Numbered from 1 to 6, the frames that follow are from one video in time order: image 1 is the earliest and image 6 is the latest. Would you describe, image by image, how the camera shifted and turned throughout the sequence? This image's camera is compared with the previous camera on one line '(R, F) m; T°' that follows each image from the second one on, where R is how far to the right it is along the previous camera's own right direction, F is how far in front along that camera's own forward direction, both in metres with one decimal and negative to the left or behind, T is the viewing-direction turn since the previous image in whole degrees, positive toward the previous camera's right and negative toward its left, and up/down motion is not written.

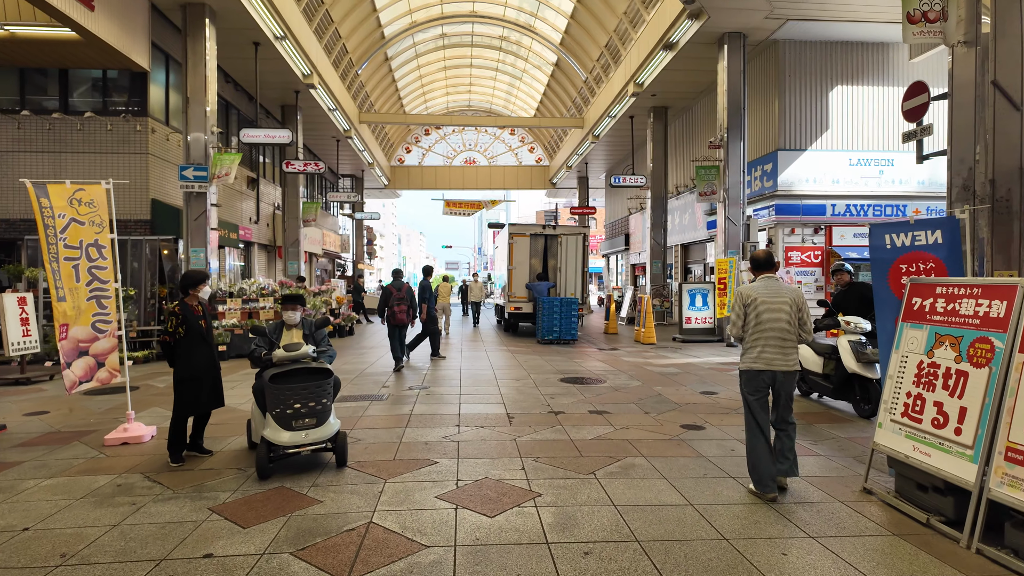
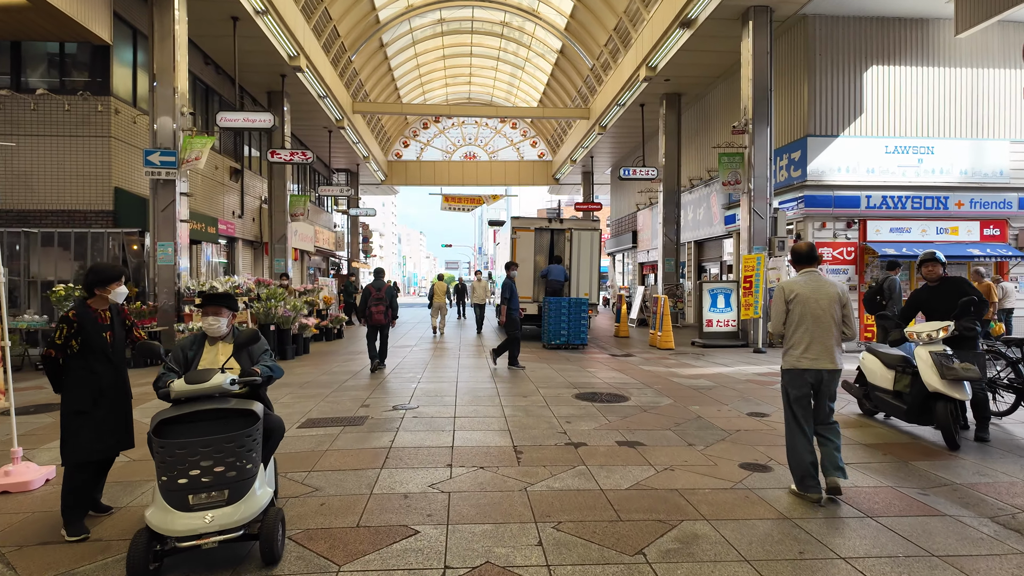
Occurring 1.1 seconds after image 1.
(-0.1, +1.3) m; 0°
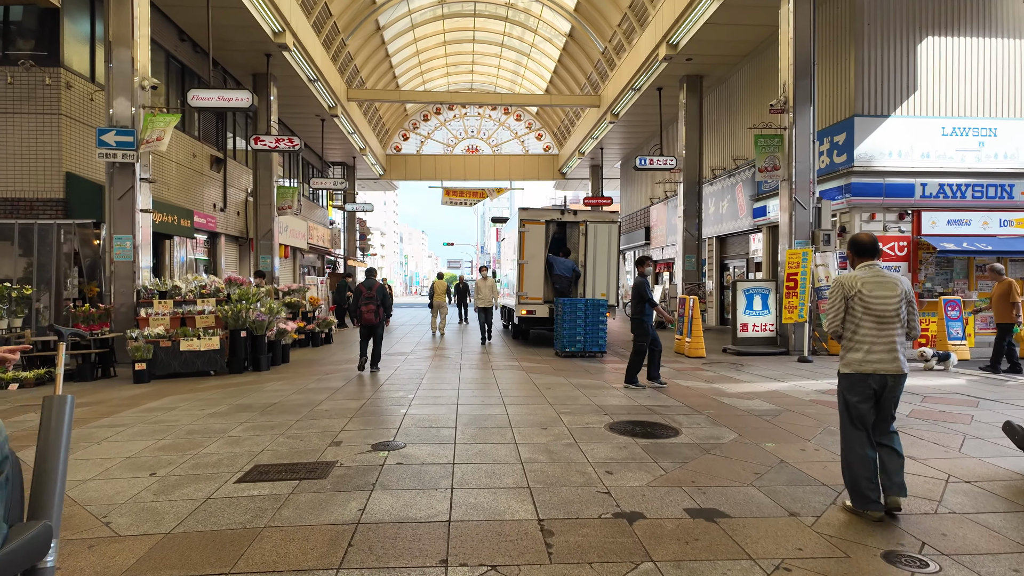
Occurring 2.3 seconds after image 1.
(-0.1, +1.5) m; 0°
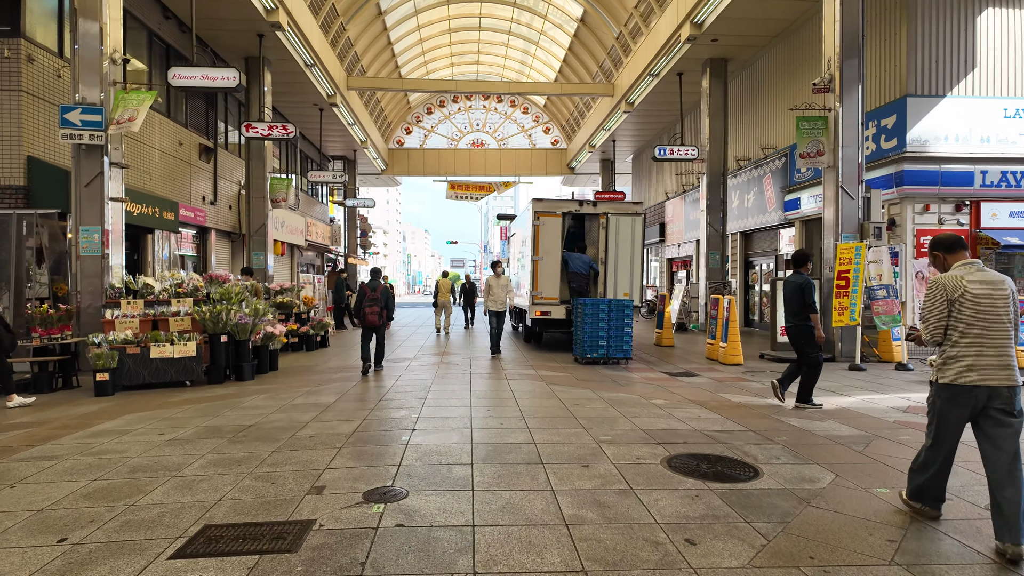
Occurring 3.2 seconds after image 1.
(-0.2, +1.2) m; 0°
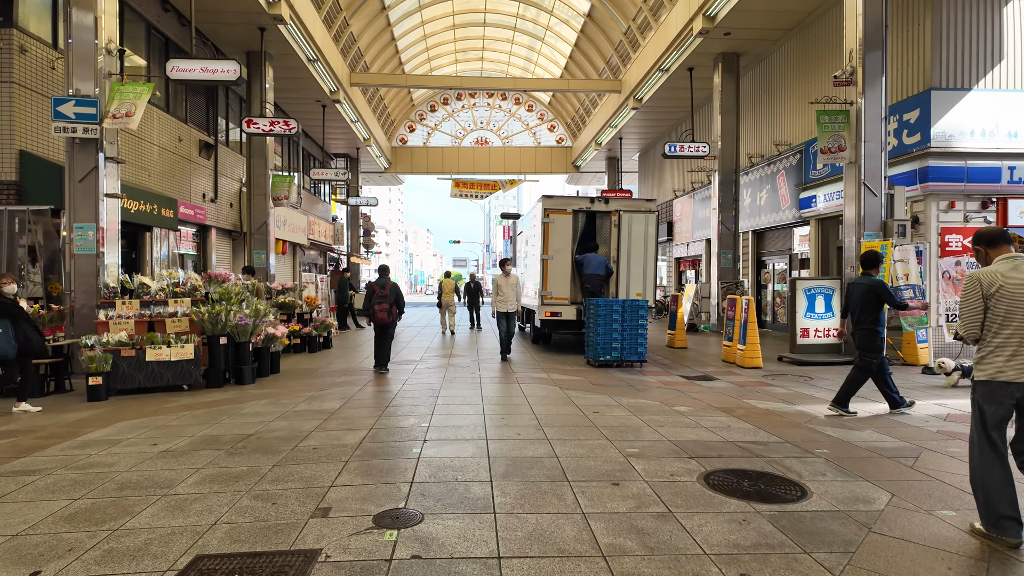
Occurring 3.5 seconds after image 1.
(-0.1, +0.4) m; 0°
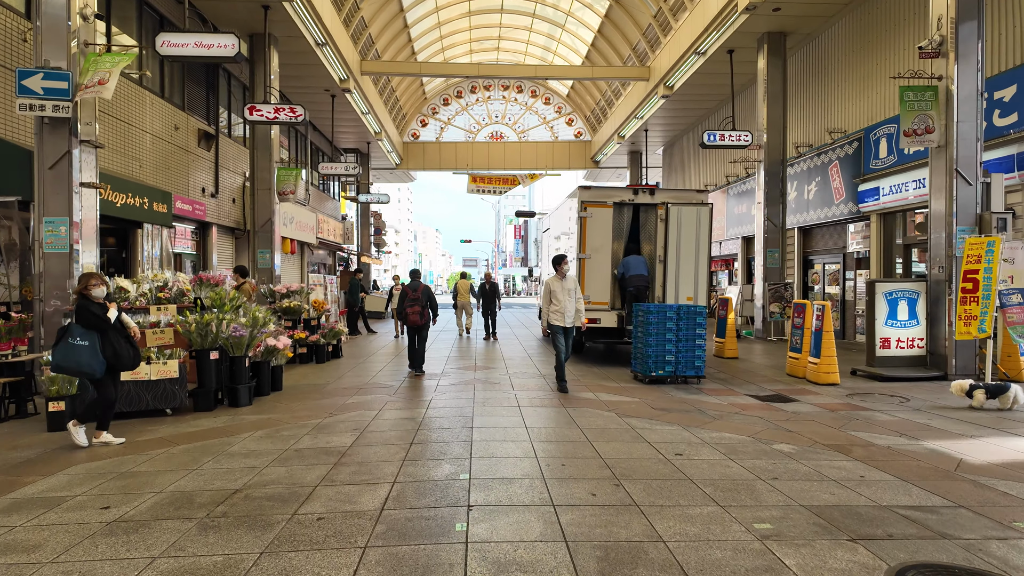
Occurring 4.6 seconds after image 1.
(-0.4, +1.3) m; -1°
